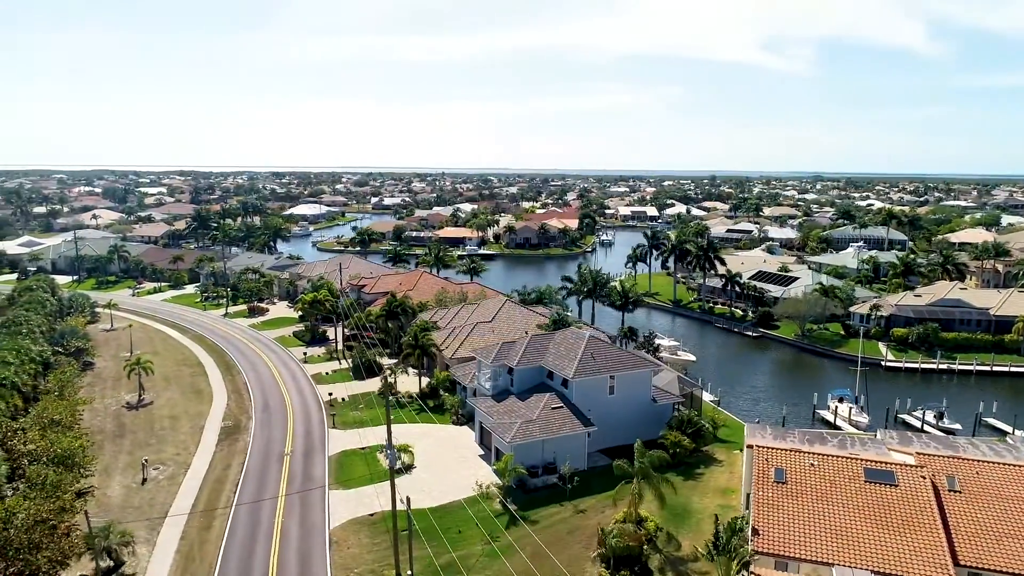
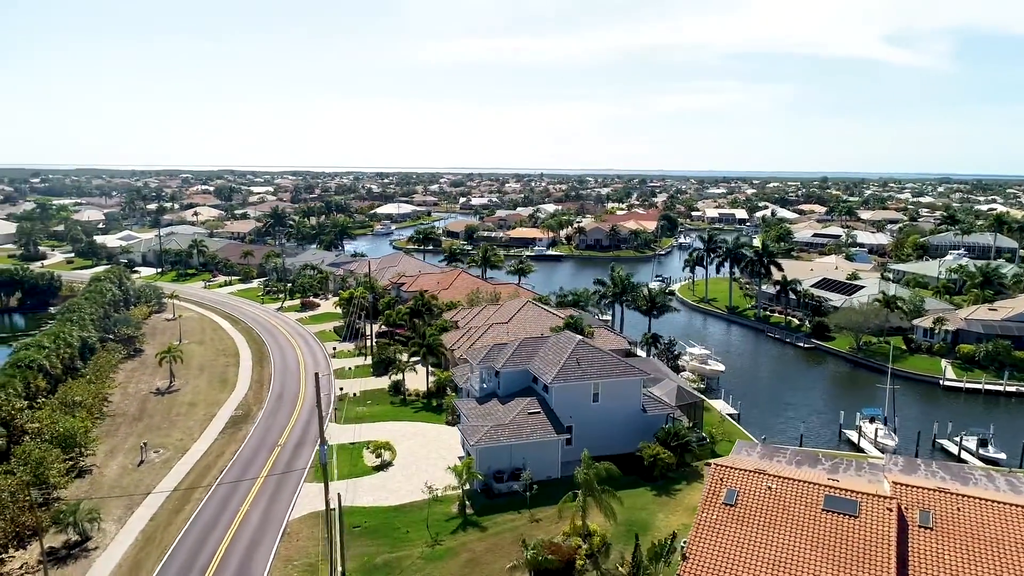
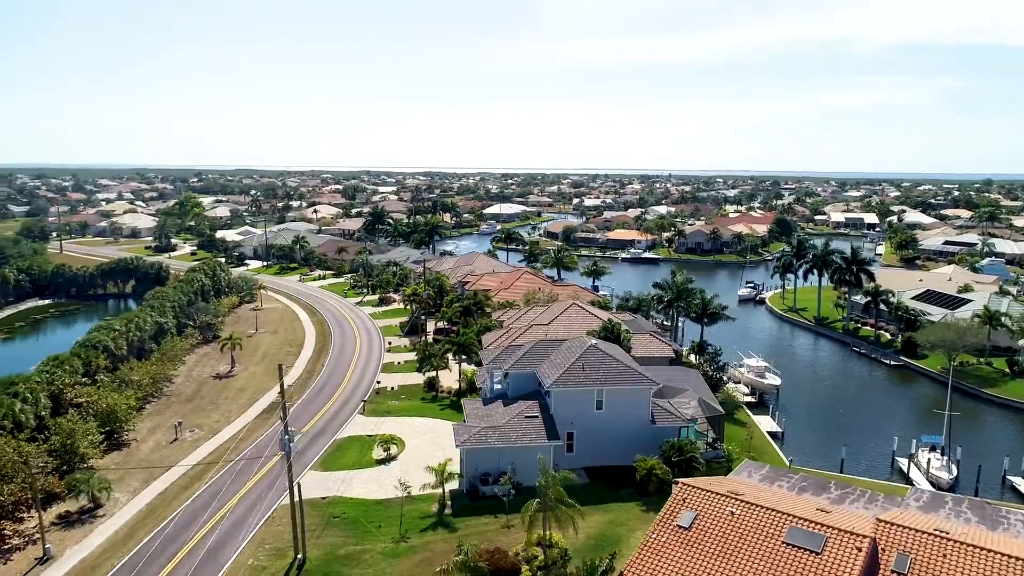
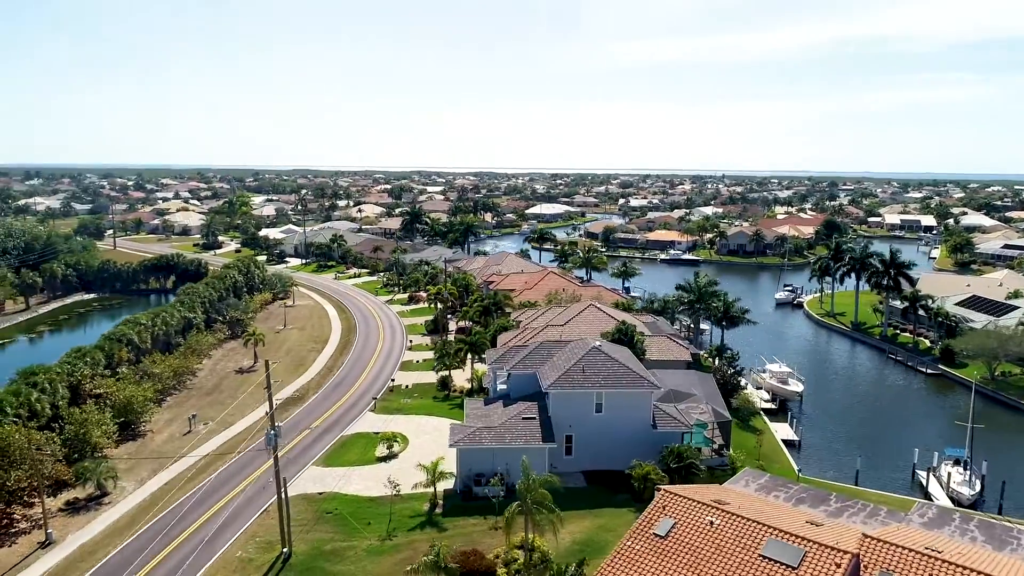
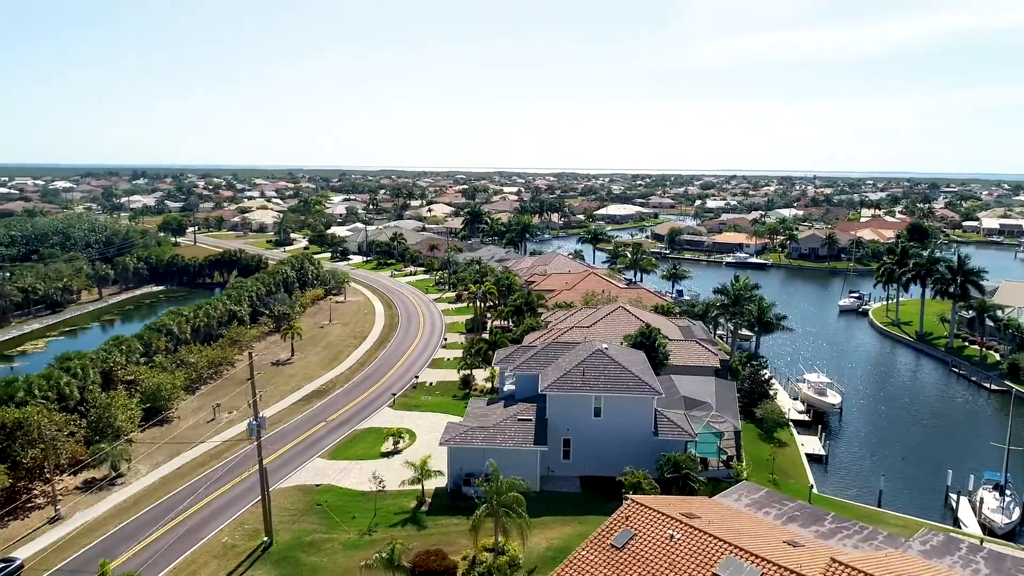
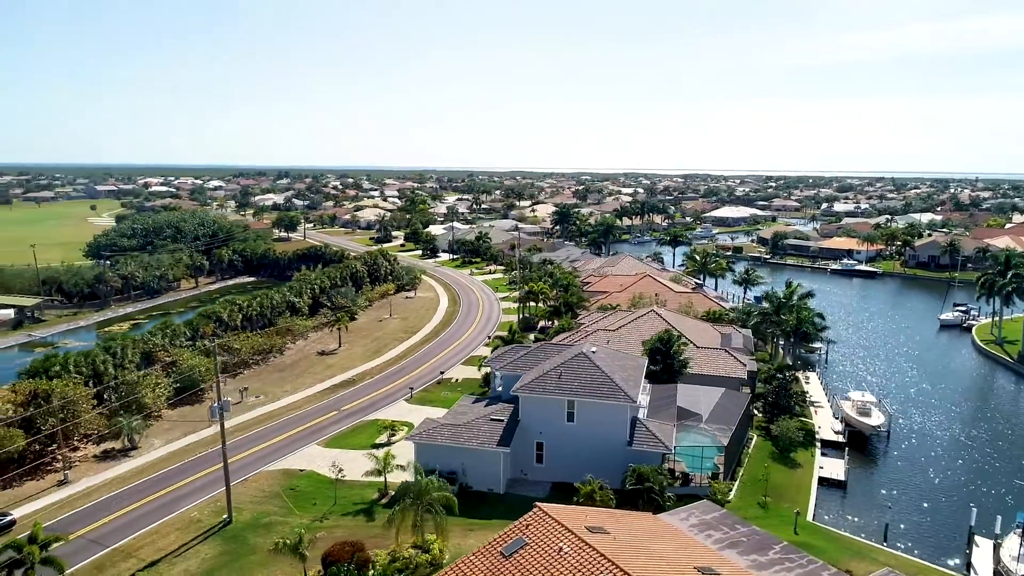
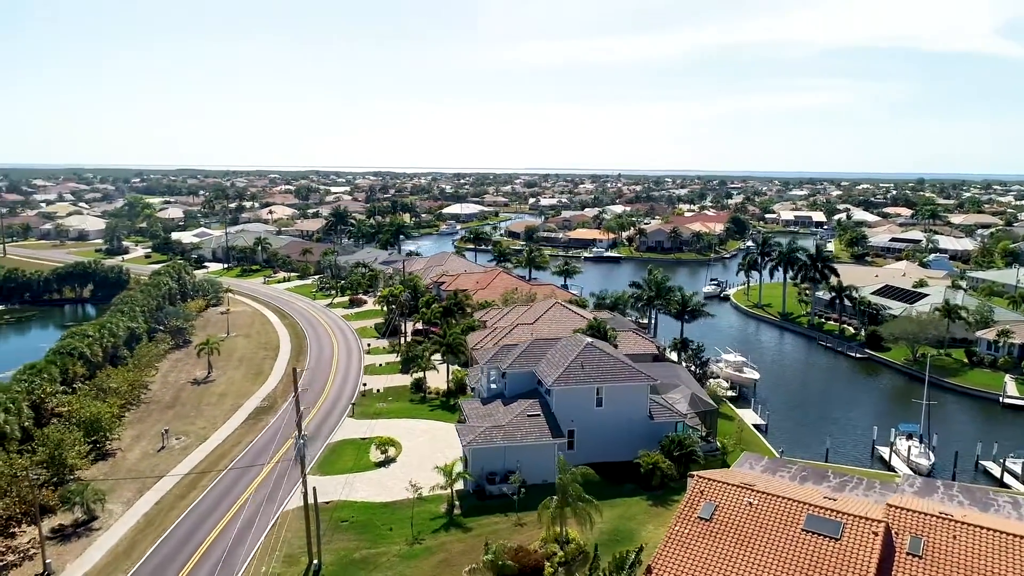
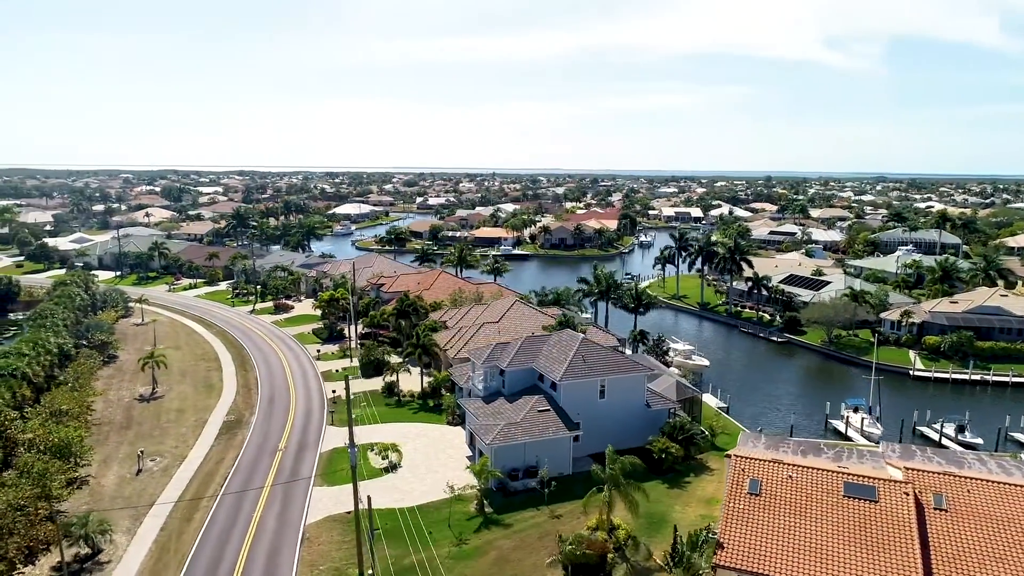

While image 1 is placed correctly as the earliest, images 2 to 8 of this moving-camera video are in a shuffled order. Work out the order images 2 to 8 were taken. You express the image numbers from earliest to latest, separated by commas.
8, 2, 7, 3, 4, 5, 6
